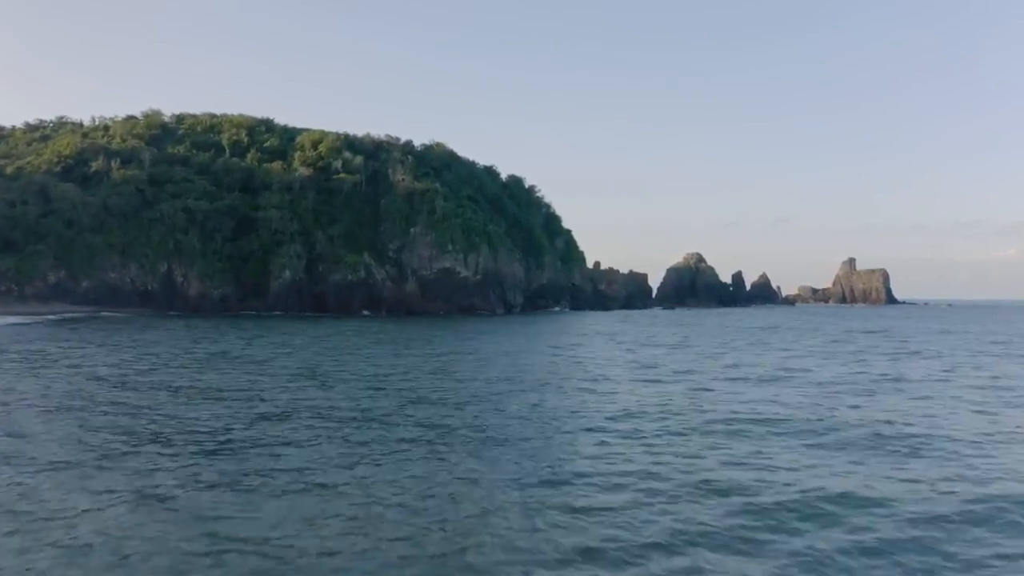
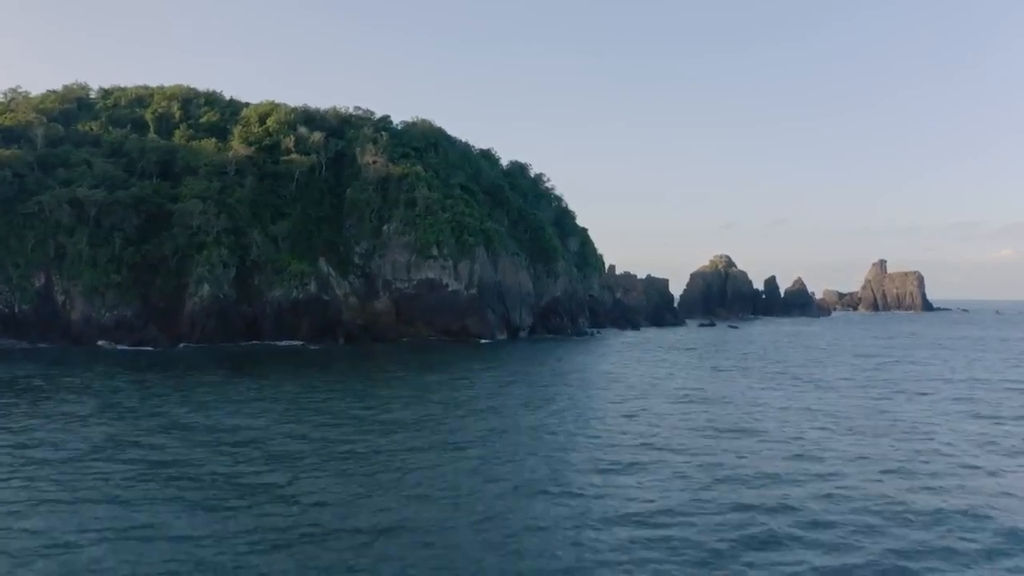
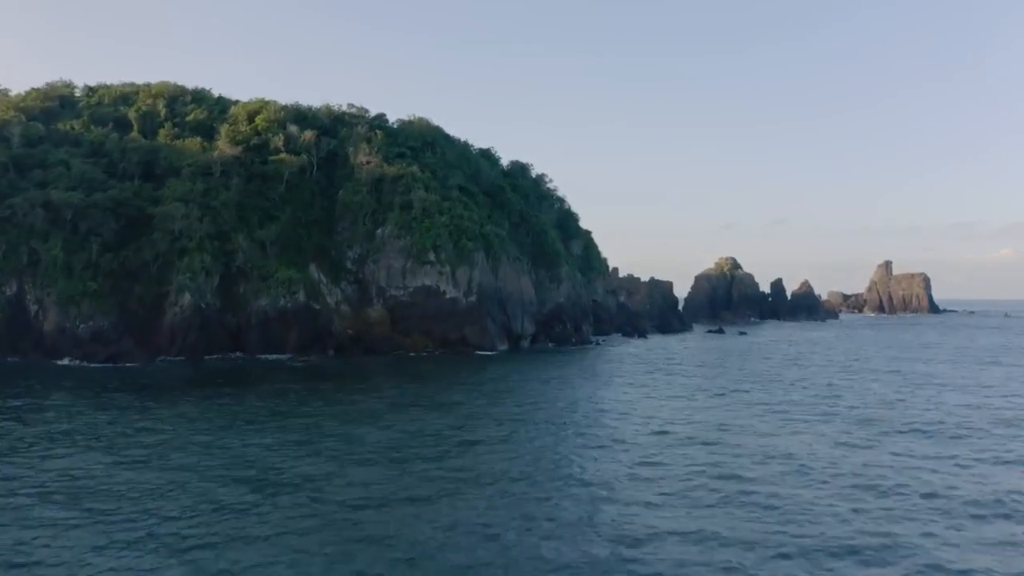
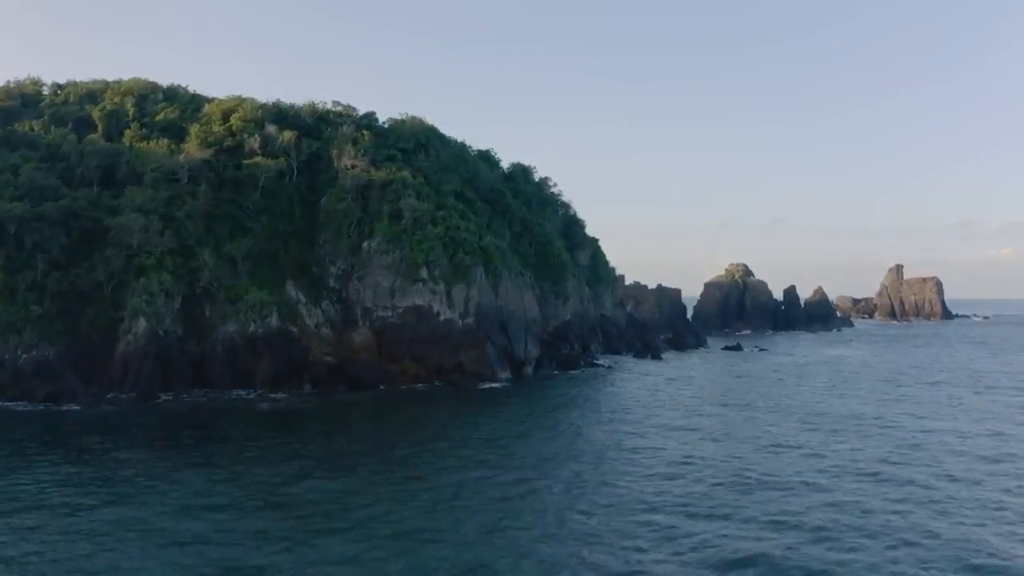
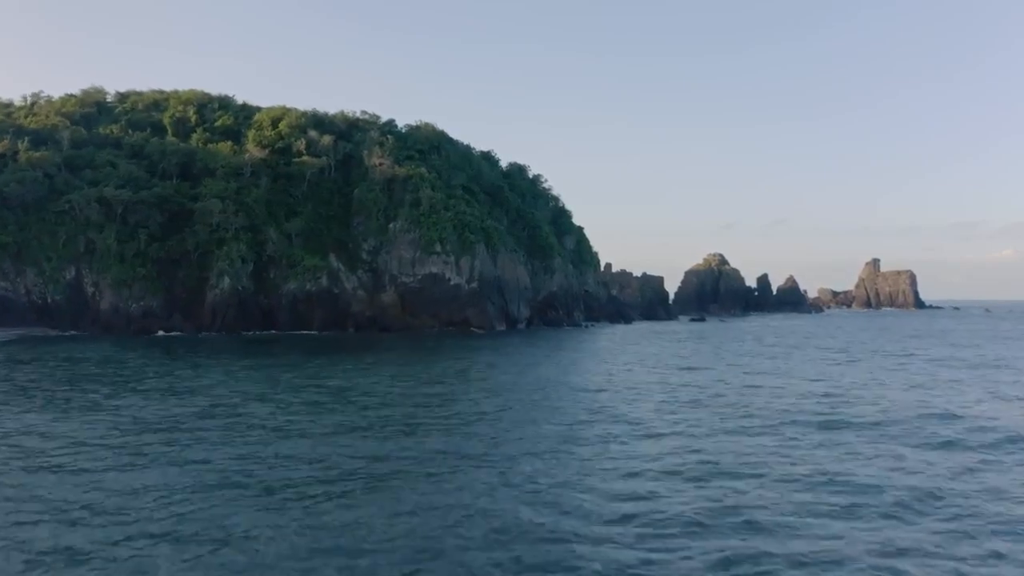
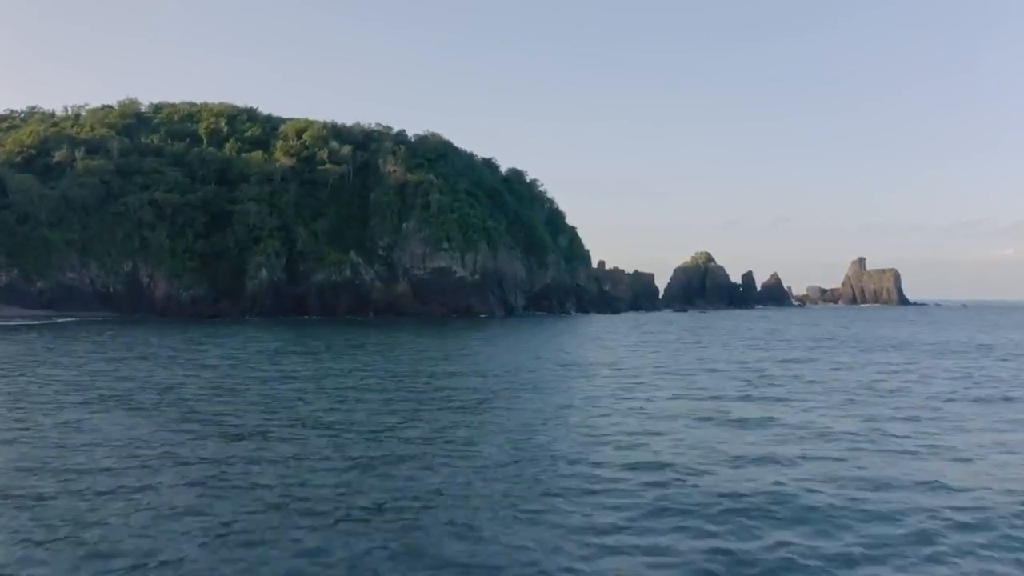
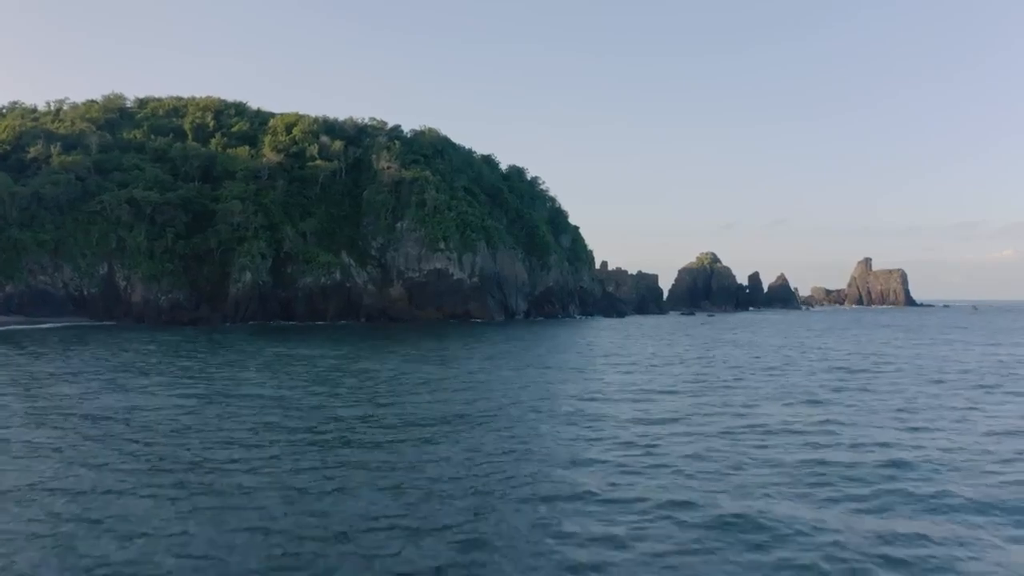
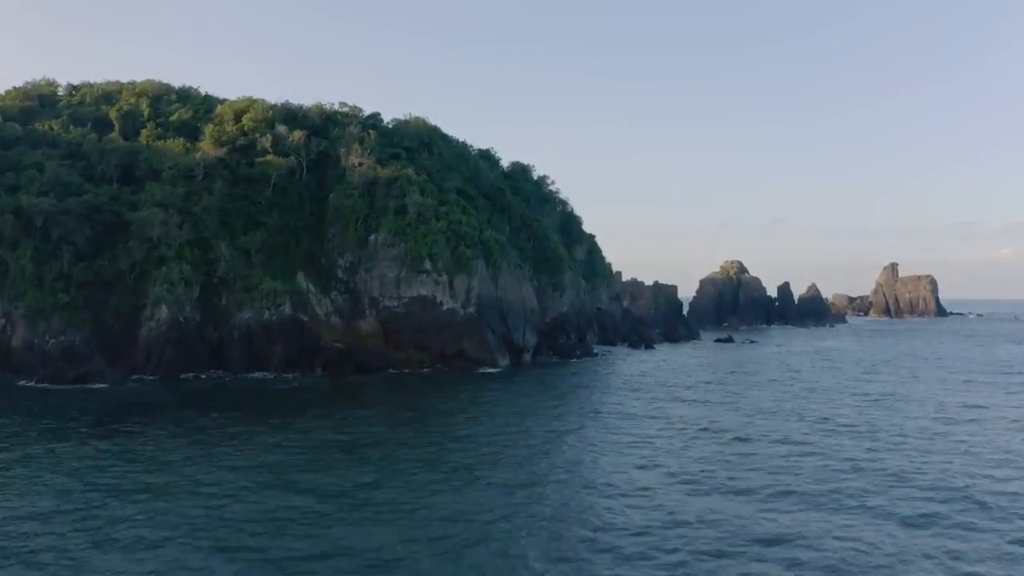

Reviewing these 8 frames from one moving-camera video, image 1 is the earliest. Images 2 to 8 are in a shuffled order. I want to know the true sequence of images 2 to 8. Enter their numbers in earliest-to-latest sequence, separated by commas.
6, 7, 5, 2, 3, 8, 4
